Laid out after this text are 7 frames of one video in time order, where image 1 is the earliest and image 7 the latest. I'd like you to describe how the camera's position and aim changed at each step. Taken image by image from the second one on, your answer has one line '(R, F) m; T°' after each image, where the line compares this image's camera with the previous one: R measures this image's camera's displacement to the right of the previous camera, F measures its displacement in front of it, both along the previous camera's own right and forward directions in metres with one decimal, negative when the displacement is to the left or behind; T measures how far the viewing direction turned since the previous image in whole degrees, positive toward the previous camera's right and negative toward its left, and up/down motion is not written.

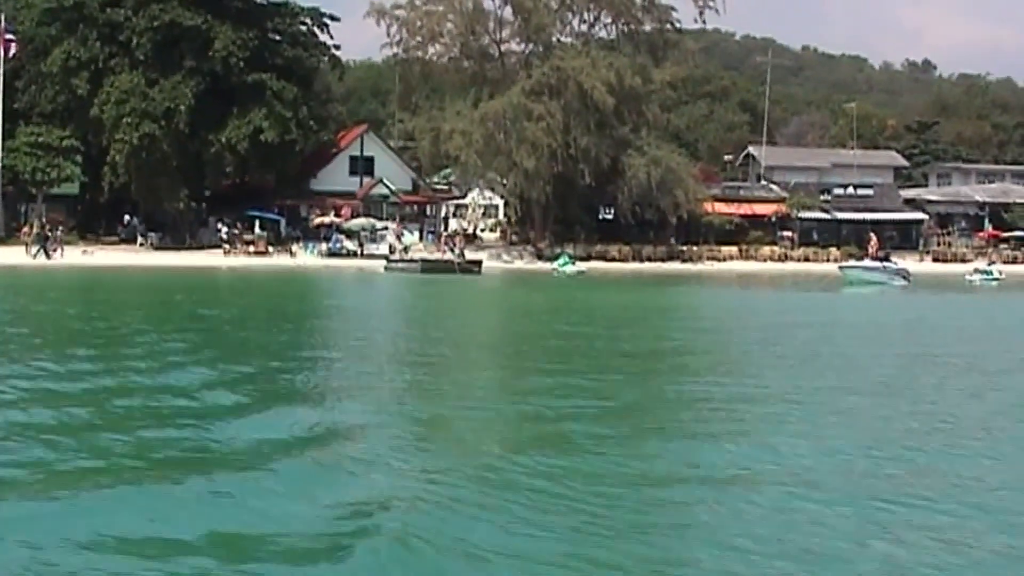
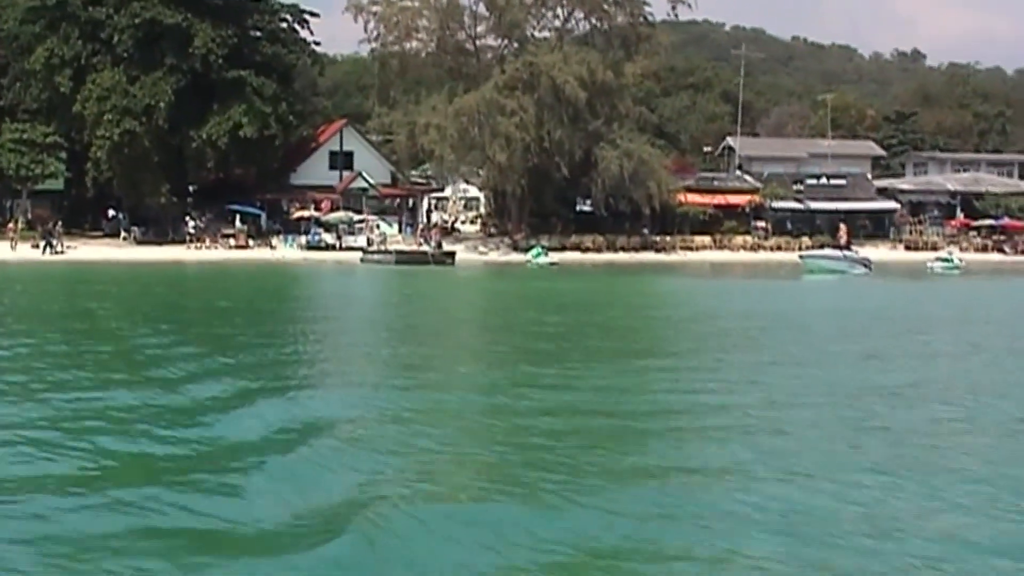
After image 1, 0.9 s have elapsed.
(+0.5, -0.7) m; 0°
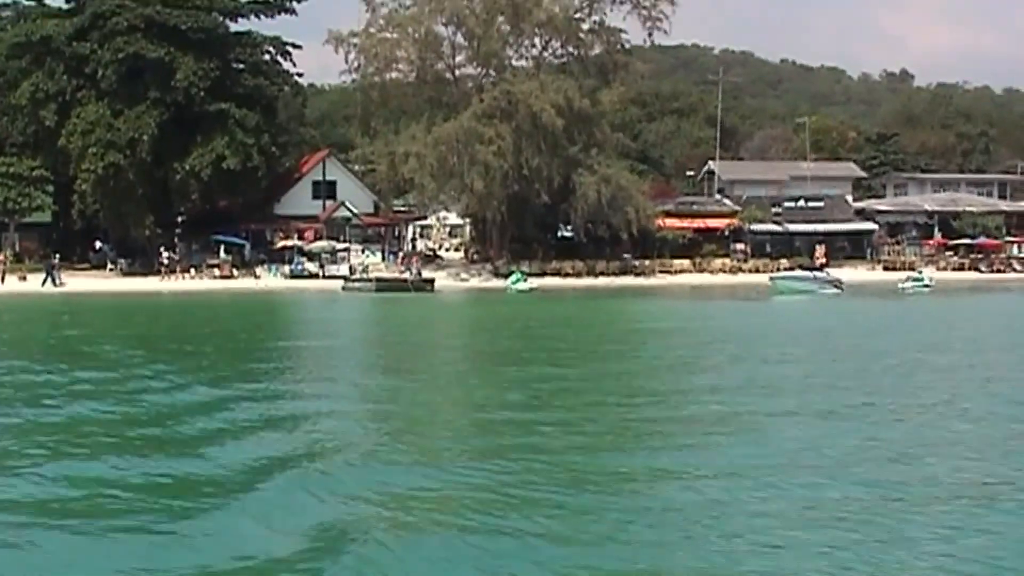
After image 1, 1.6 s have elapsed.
(+0.4, -0.5) m; 0°
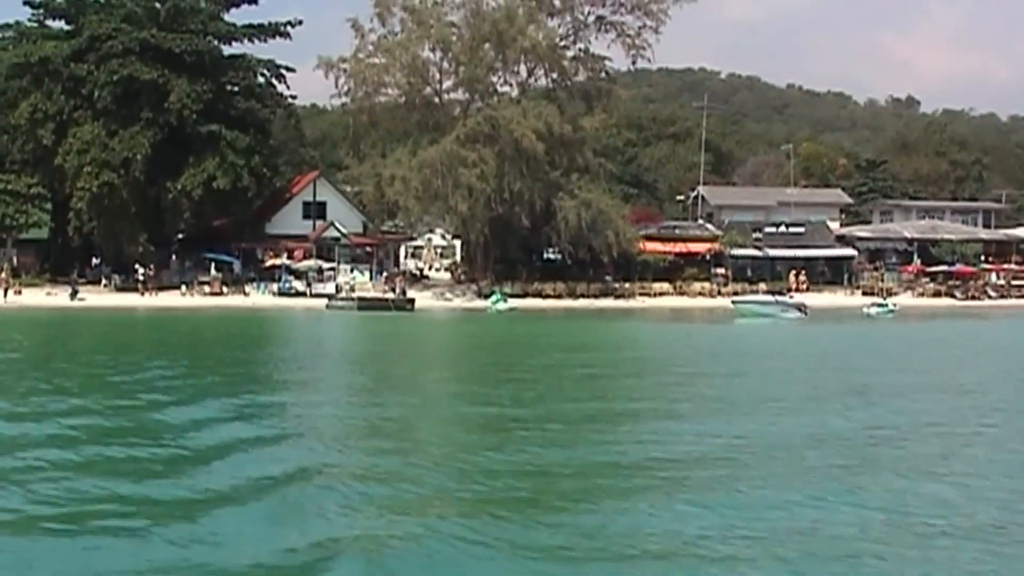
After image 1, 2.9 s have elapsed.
(+0.7, -0.8) m; 0°
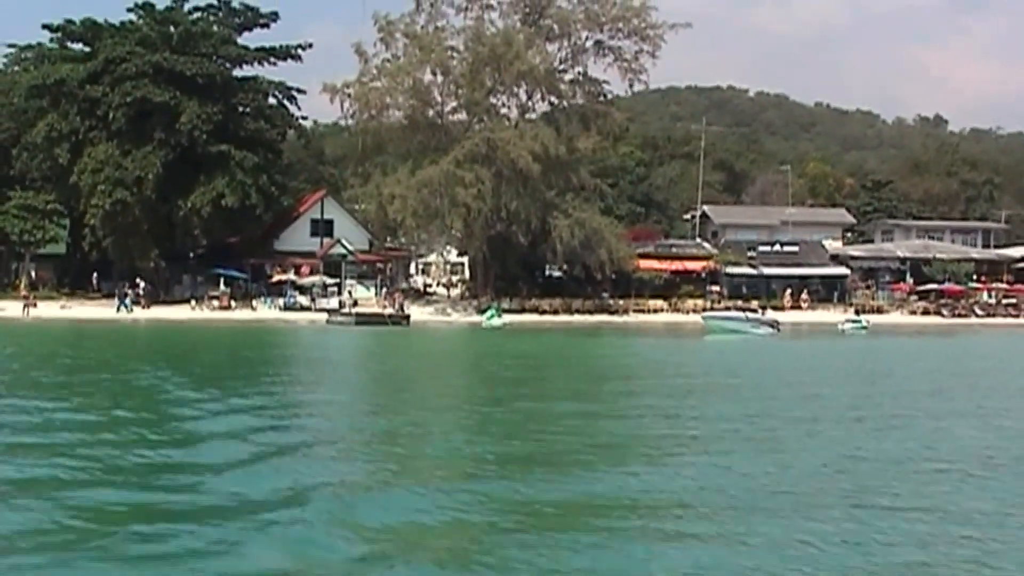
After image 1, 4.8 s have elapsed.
(+1.0, -1.2) m; -1°
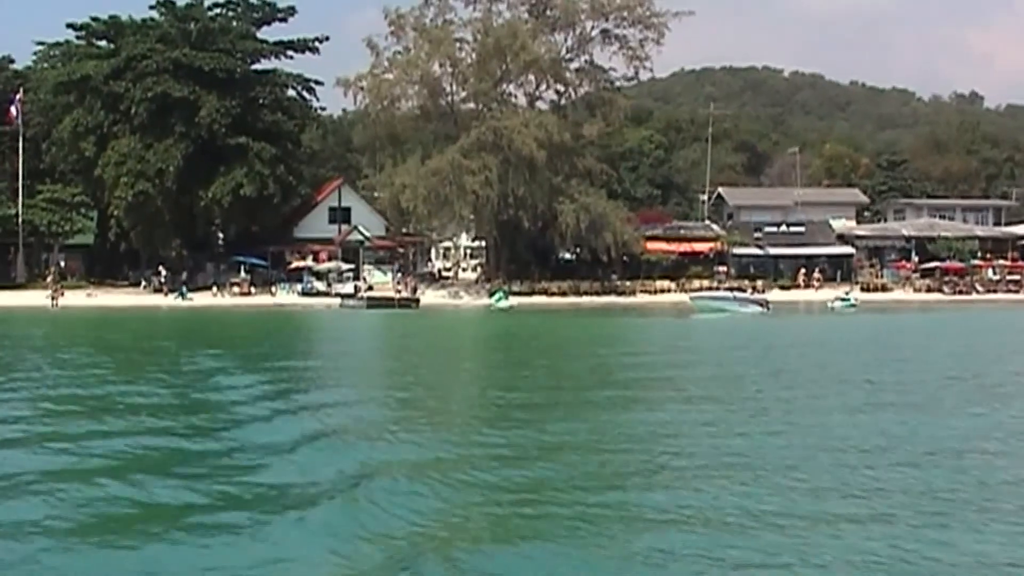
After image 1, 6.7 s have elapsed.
(+1.0, -1.3) m; -2°
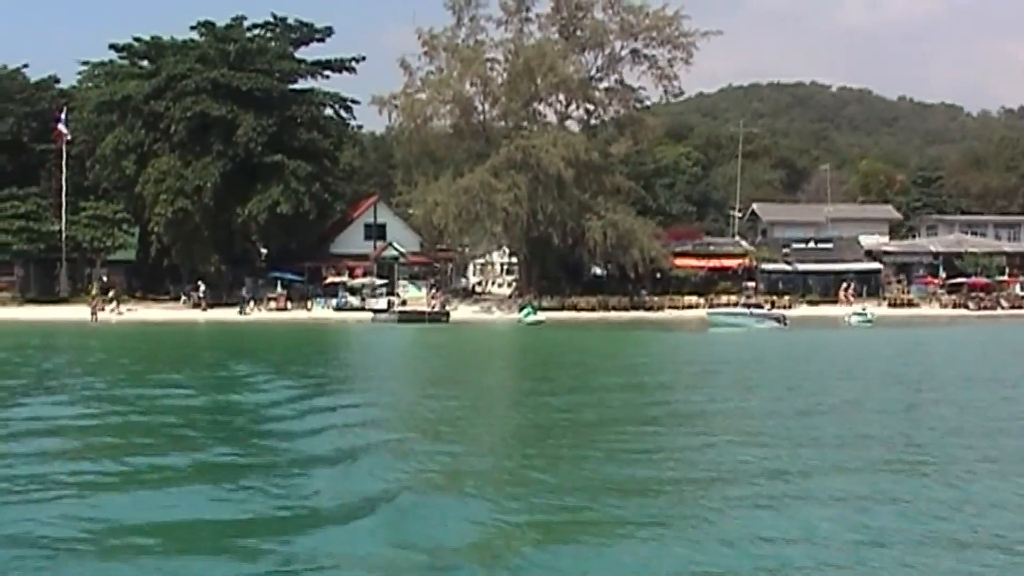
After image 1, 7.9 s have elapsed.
(+0.6, -0.7) m; -2°
